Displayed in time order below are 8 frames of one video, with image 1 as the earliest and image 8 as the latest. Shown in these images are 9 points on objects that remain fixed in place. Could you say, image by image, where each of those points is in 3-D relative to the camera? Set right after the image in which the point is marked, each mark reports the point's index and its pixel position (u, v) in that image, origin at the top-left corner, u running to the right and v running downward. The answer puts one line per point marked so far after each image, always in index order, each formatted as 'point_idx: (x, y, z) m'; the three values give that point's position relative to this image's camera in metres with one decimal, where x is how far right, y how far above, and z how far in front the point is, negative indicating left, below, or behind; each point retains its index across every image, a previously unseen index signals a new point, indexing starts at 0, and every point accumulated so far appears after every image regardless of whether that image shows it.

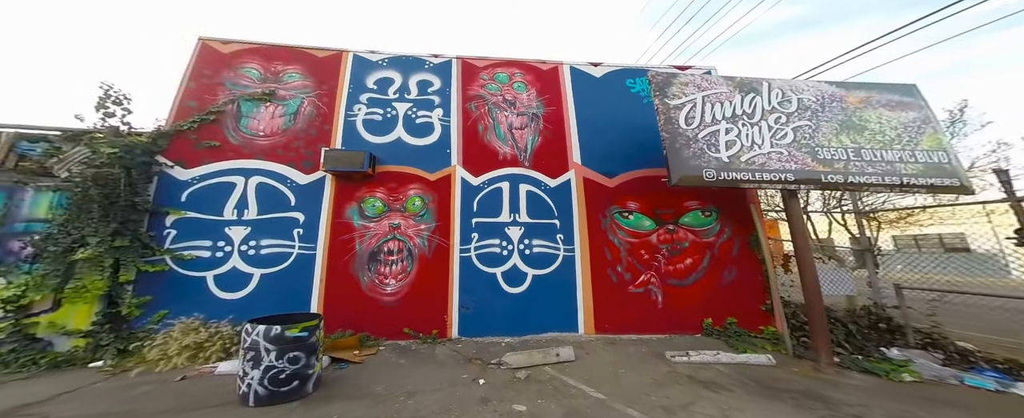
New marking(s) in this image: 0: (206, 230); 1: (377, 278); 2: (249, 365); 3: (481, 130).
0: (-5.7, -0.4, +5.7) m
1: (-2.7, -1.4, +6.0) m
2: (-2.9, -1.9, +3.5) m
3: (-0.7, +1.9, +7.1) m
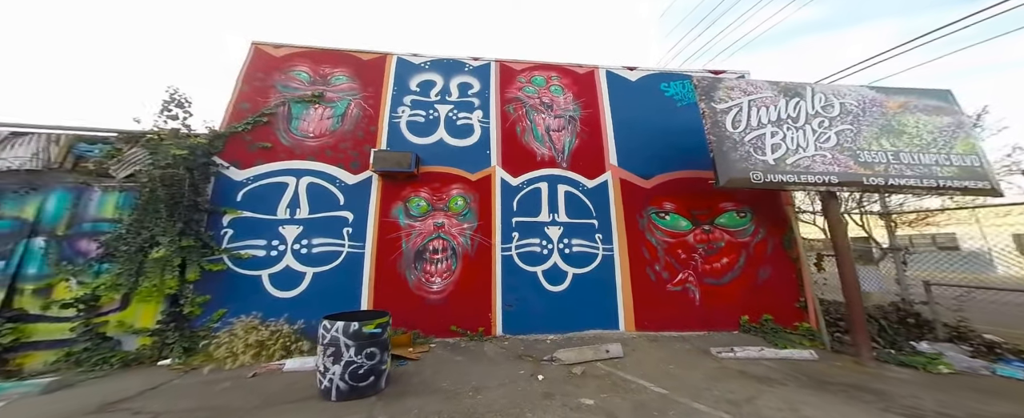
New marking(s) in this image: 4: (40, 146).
0: (-4.9, -0.4, +5.8) m
1: (-1.9, -1.5, +6.2) m
2: (-2.1, -1.9, +3.7) m
3: (+0.1, +1.9, +7.2) m
4: (-8.1, +1.1, +5.0) m
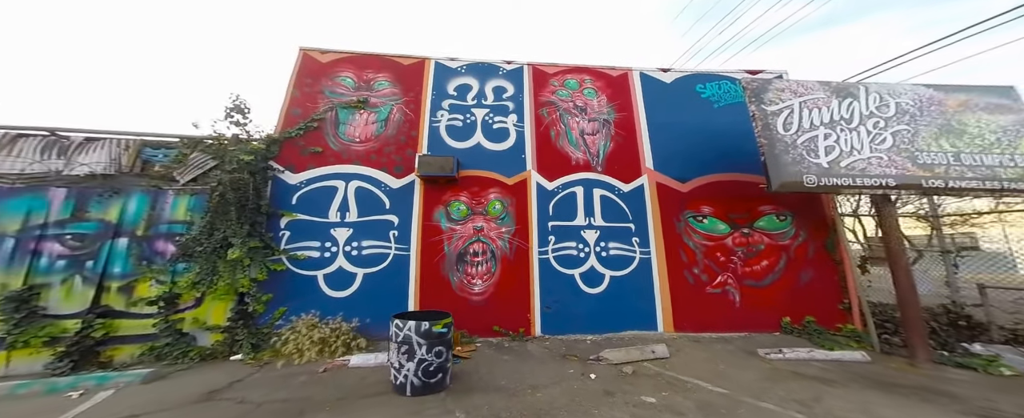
0: (-4.1, -0.5, +6.0) m
1: (-1.1, -1.5, +6.3) m
2: (-1.3, -1.9, +3.8) m
3: (+1.0, +1.8, +7.3) m
4: (-7.3, +1.0, +5.3) m
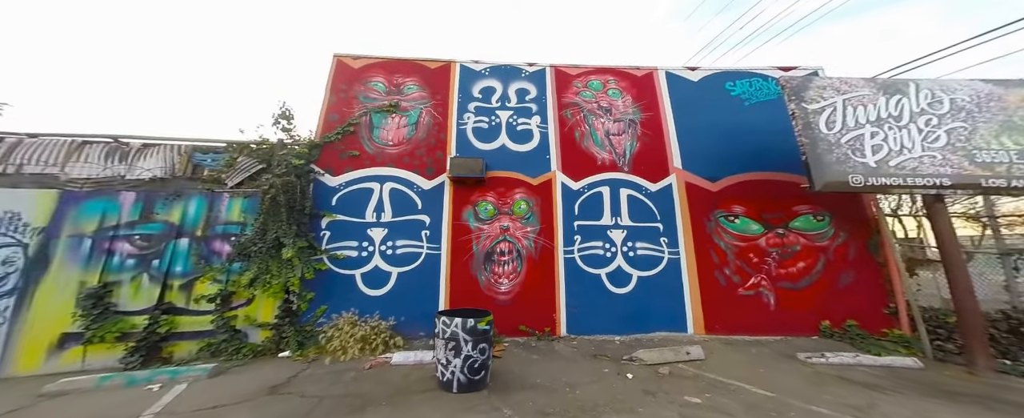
0: (-3.5, -0.5, +6.2) m
1: (-0.5, -1.5, +6.4) m
2: (-0.8, -1.9, +3.9) m
3: (+1.6, +1.8, +7.3) m
4: (-6.7, +1.0, +5.6) m
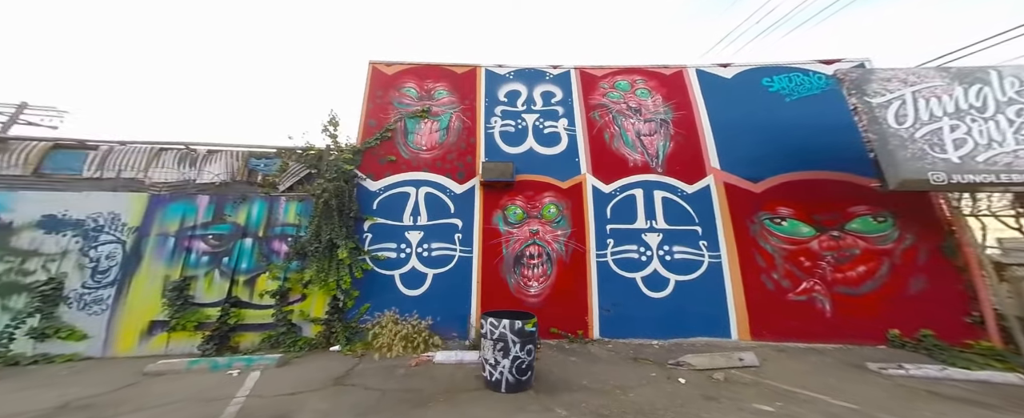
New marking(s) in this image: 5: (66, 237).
0: (-2.7, -0.5, +6.3) m
1: (+0.3, -1.5, +6.3) m
2: (-0.2, -1.9, +3.9) m
3: (+2.4, +1.8, +7.2) m
4: (-6.0, +0.9, +6.0) m
5: (-7.8, -0.5, +5.1) m
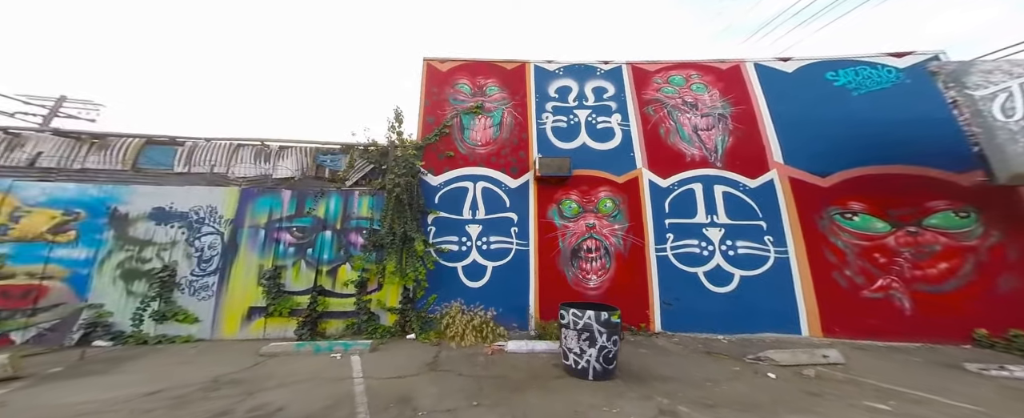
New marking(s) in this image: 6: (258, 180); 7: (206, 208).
0: (-1.3, -0.4, +6.6) m
1: (+1.7, -1.4, +6.4) m
2: (+1.1, -1.8, +4.0) m
3: (+3.9, +1.9, +7.2) m
4: (-4.6, +1.1, +6.3) m
5: (-6.4, -0.4, +5.5) m
6: (-5.2, +0.6, +6.0) m
7: (-6.0, 0.0, +5.7) m
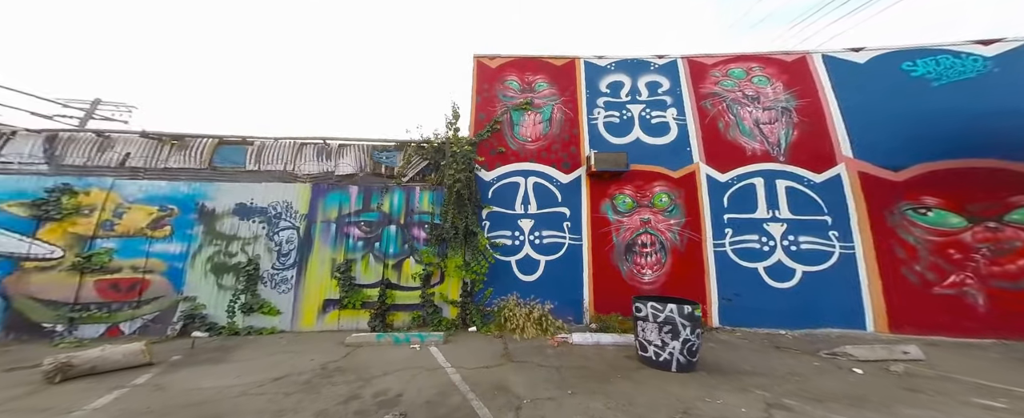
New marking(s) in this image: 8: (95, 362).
0: (0.0, -0.3, +6.7) m
1: (+3.0, -1.3, +6.5) m
2: (+2.3, -1.8, +4.0) m
3: (+5.2, +2.0, +7.1) m
4: (-3.3, +1.2, +6.5) m
5: (-5.2, -0.3, +5.8) m
6: (-4.0, +0.7, +6.2) m
7: (-4.8, +0.1, +5.9) m
8: (-4.6, -1.7, +3.3) m
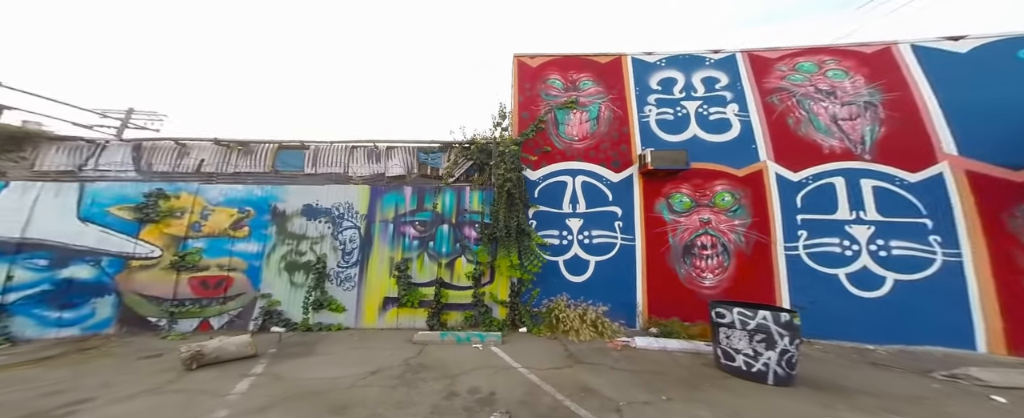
0: (+1.2, -0.3, +6.5) m
1: (+4.1, -1.3, +6.1) m
2: (+3.3, -1.8, +3.8) m
3: (+6.4, +2.0, +6.5) m
4: (-2.1, +1.1, +6.7) m
5: (-4.0, -0.3, +6.1) m
6: (-2.8, +0.7, +6.4) m
7: (-3.6, +0.1, +6.2) m
8: (-3.7, -1.7, +3.5) m
